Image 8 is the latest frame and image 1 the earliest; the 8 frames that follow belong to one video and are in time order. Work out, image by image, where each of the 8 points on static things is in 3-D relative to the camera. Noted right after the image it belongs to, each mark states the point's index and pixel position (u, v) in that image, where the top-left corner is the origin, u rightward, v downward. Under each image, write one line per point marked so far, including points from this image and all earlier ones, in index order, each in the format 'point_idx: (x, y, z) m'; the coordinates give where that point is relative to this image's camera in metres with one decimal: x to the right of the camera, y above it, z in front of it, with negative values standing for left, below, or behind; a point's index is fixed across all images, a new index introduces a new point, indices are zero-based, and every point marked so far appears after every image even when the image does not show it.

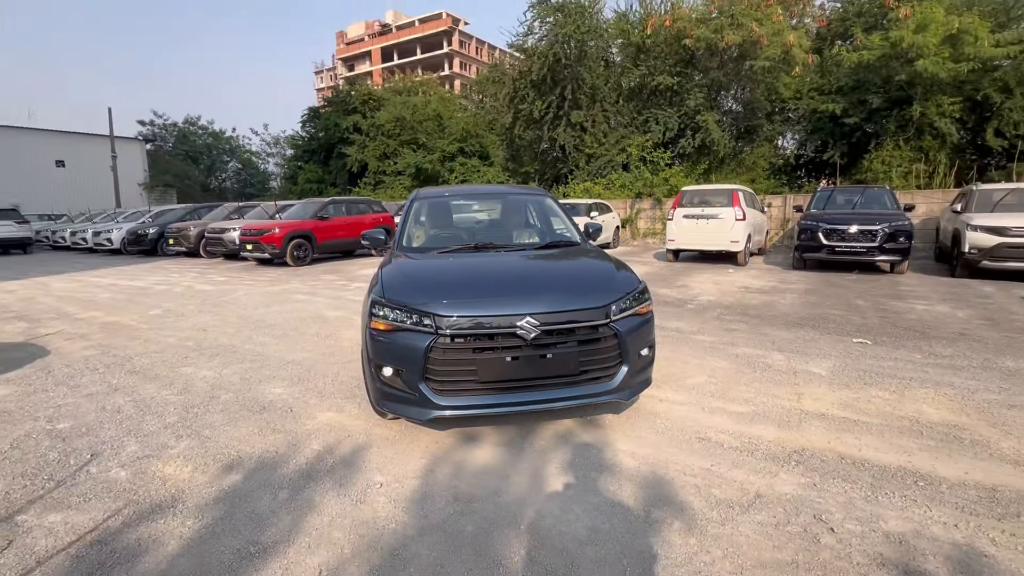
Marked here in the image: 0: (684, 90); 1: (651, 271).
0: (+7.3, +8.2, +19.7) m
1: (+3.3, +0.4, +10.8) m
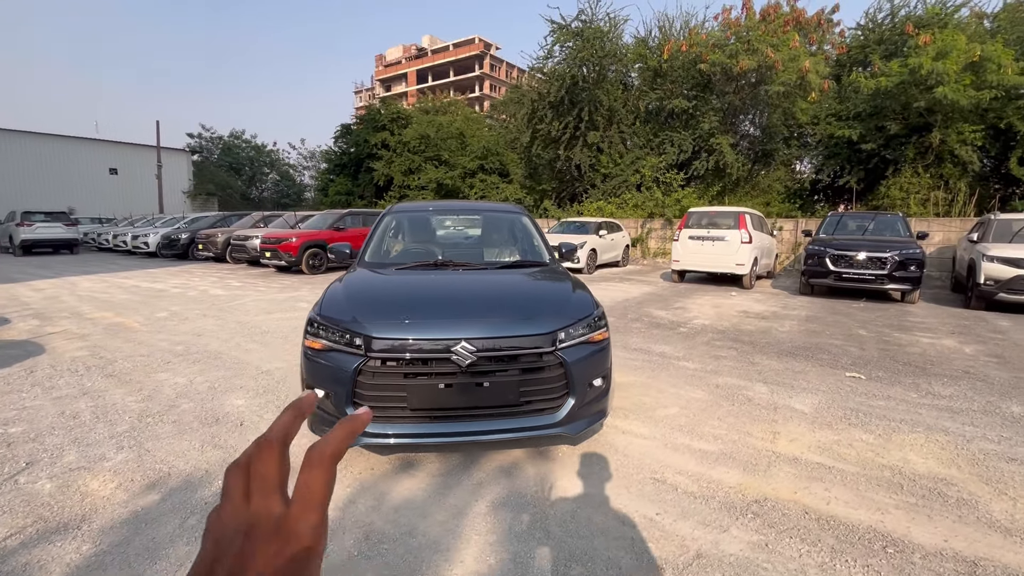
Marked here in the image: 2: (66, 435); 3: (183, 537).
0: (+7.7, +7.2, +19.5) m
1: (+3.2, -0.1, +10.5) m
2: (-3.2, -1.1, +3.4) m
3: (-1.6, -1.2, +2.3) m
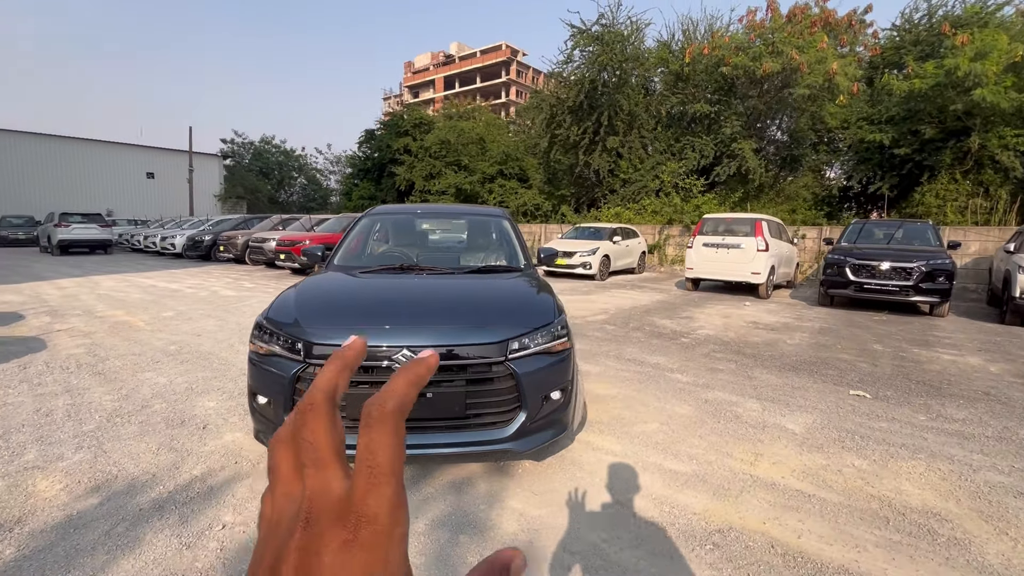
0: (+8.4, +6.9, +19.0) m
1: (+3.3, -0.3, +10.2) m
2: (-3.4, -1.0, +3.4) m
3: (-1.9, -1.2, +2.2) m
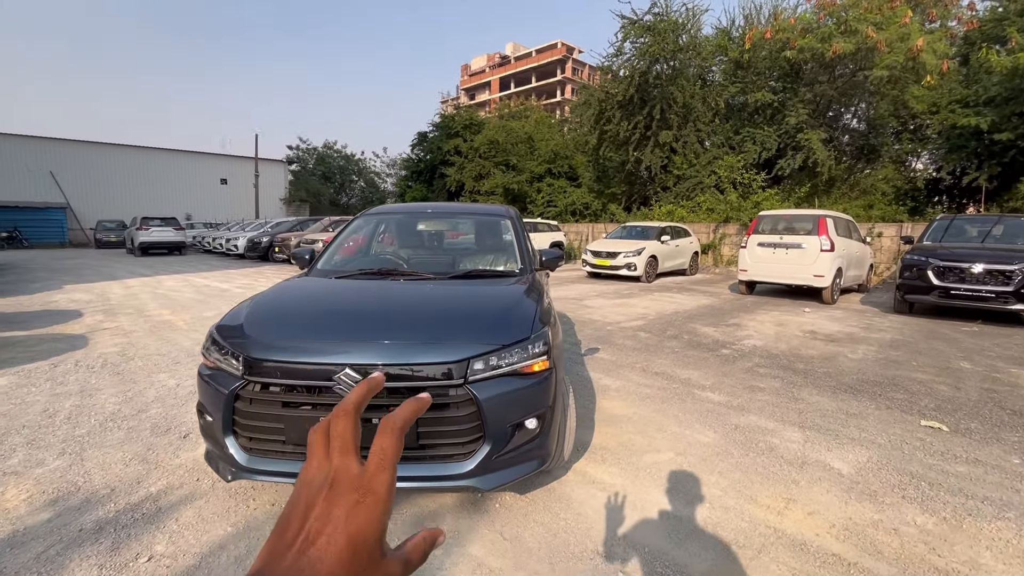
0: (+10.2, +6.8, +17.5) m
1: (+4.0, -0.3, +9.4) m
2: (-3.5, -1.1, +3.4) m
3: (-2.1, -1.2, +2.1) m
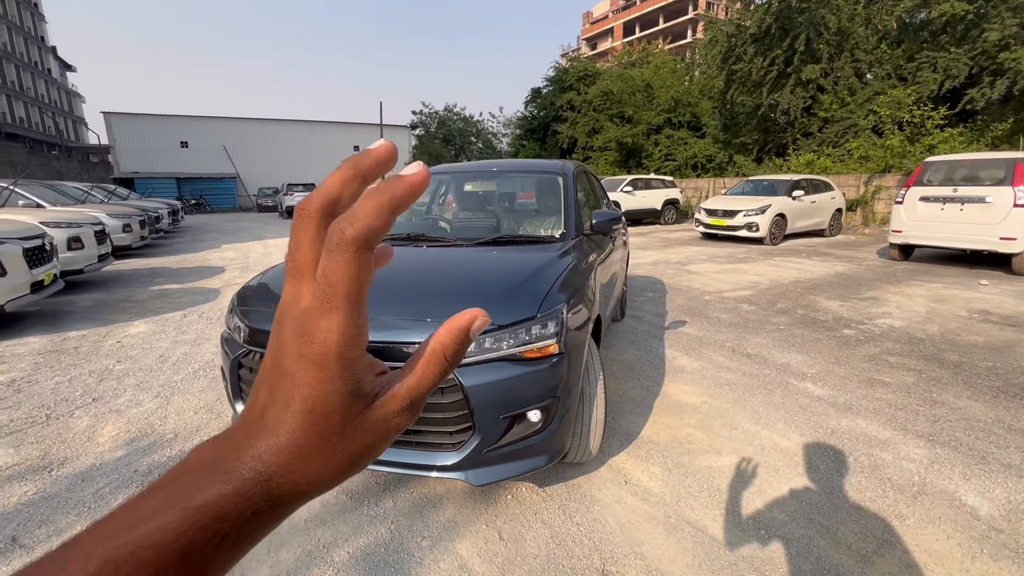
0: (+13.6, +7.8, +13.6) m
1: (+5.6, +0.2, +7.8) m
2: (-3.1, -0.8, +4.0) m
3: (-2.1, -1.1, +2.3) m
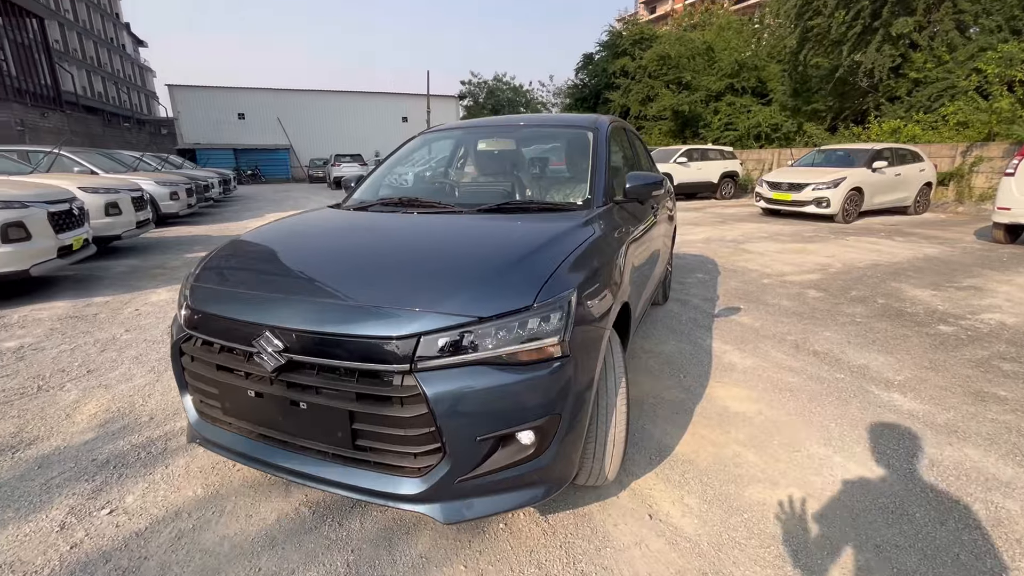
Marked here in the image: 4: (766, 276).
0: (+14.9, +8.0, +11.2) m
1: (+6.1, +0.4, +6.7) m
2: (-3.0, -0.5, +3.8) m
3: (-2.1, -0.9, +2.1) m
4: (+3.1, +0.1, +5.8) m
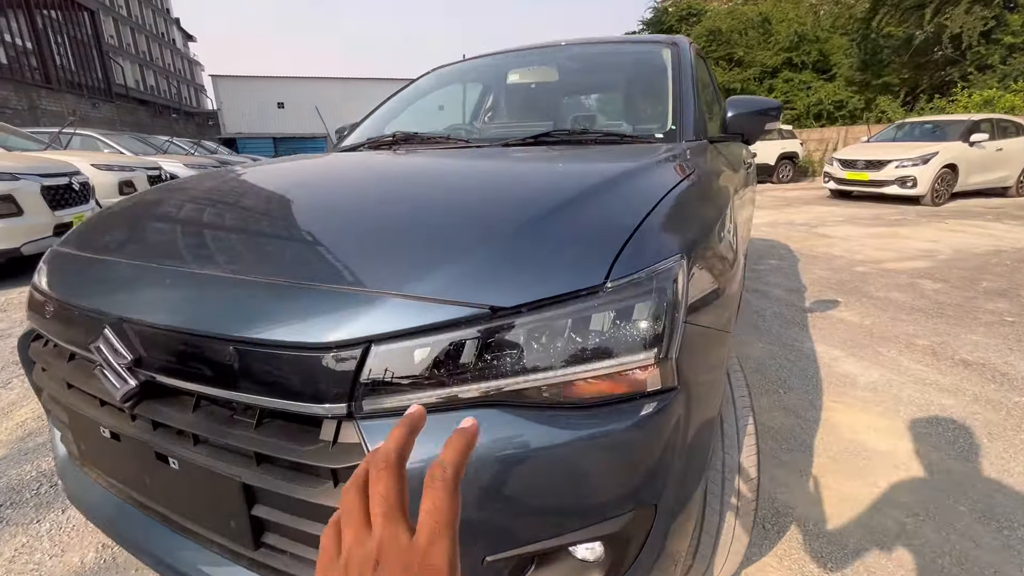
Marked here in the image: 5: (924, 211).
0: (+15.7, +8.1, +9.2) m
1: (+6.5, +0.5, +5.5) m
2: (-2.7, -0.4, +3.2) m
3: (-2.0, -0.8, +1.5) m
4: (+3.5, +0.2, +4.8) m
5: (+7.1, +1.3, +8.2) m
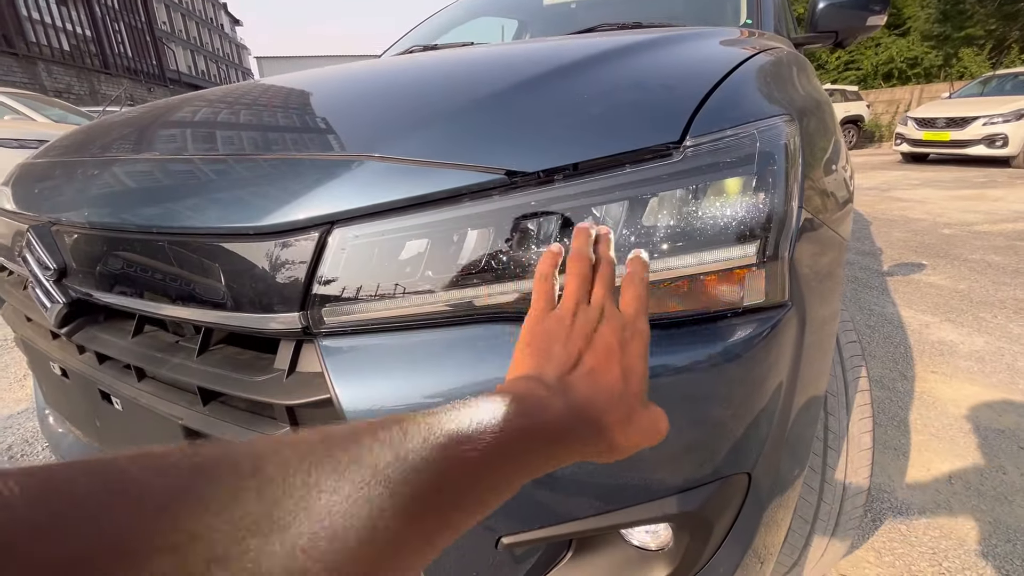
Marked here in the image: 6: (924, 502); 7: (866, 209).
0: (+16.4, +8.5, +7.3) m
1: (+6.9, +0.9, +4.6) m
2: (-2.5, -0.1, +3.2) m
3: (-1.9, -0.6, +1.4) m
4: (+3.9, +0.6, +4.2) m
5: (+7.7, +1.8, +7.3) m
6: (+1.1, -0.6, +1.3) m
7: (+3.9, +0.9, +5.2) m
